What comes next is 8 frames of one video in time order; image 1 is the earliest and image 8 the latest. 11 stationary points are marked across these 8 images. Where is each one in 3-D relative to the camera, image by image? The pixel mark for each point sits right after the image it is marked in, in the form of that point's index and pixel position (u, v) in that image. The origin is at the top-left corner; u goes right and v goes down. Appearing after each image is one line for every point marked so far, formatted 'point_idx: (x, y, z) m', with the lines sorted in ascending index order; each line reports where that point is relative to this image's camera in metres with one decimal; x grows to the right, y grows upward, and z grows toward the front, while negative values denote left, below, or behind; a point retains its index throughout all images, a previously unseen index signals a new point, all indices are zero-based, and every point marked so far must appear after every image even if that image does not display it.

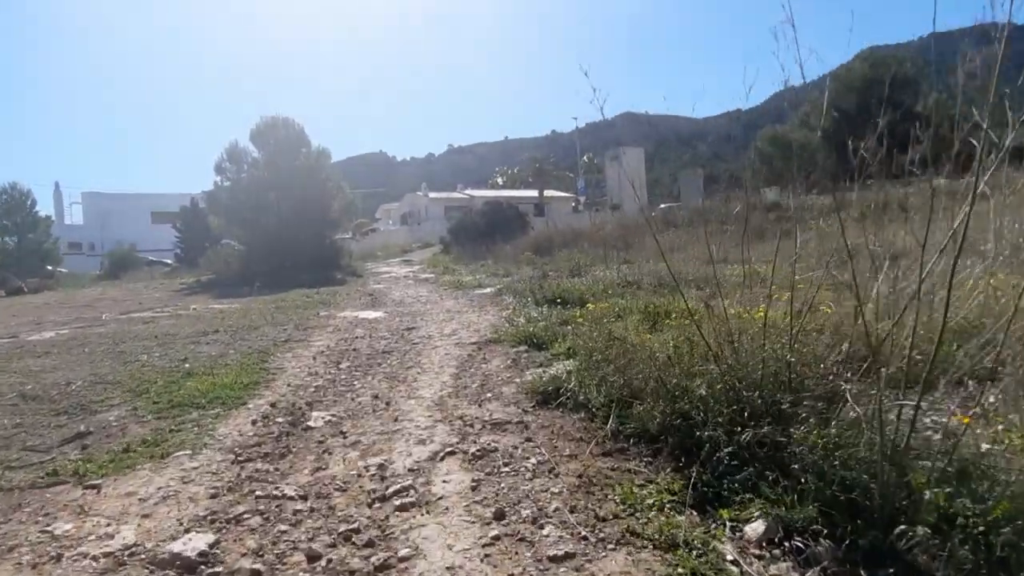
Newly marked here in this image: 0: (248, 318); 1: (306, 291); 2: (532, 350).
0: (-3.2, -0.4, +11.9) m
1: (-3.9, -0.1, +19.1) m
2: (+0.1, -0.4, +6.6) m
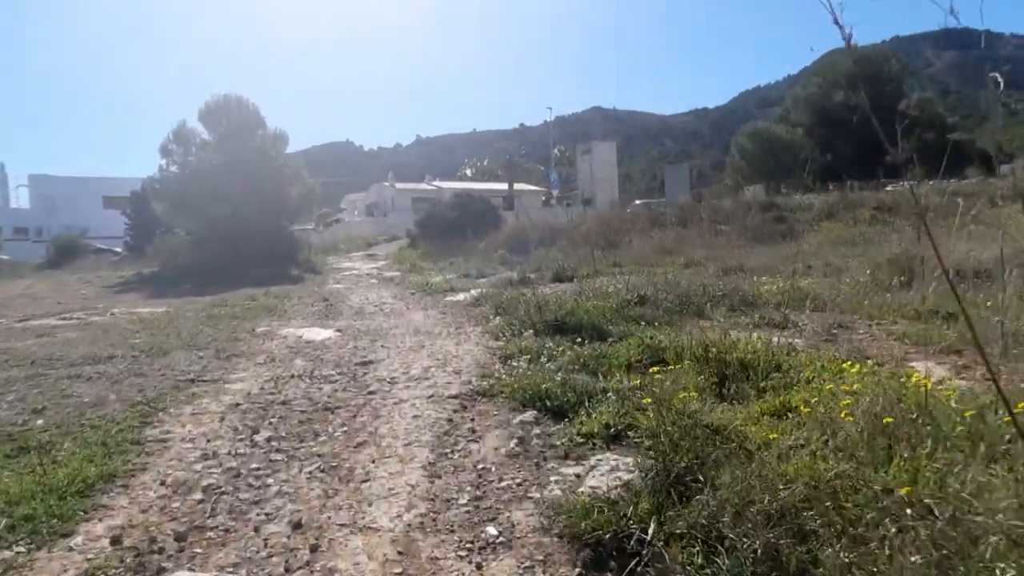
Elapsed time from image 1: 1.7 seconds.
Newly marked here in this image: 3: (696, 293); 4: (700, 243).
0: (-3.3, -0.4, +9.5) m
1: (-4.3, -0.1, +16.7) m
2: (+0.2, -0.6, +4.4) m
3: (+1.7, 0.0, +9.0) m
4: (+3.5, +0.8, +18.4) m
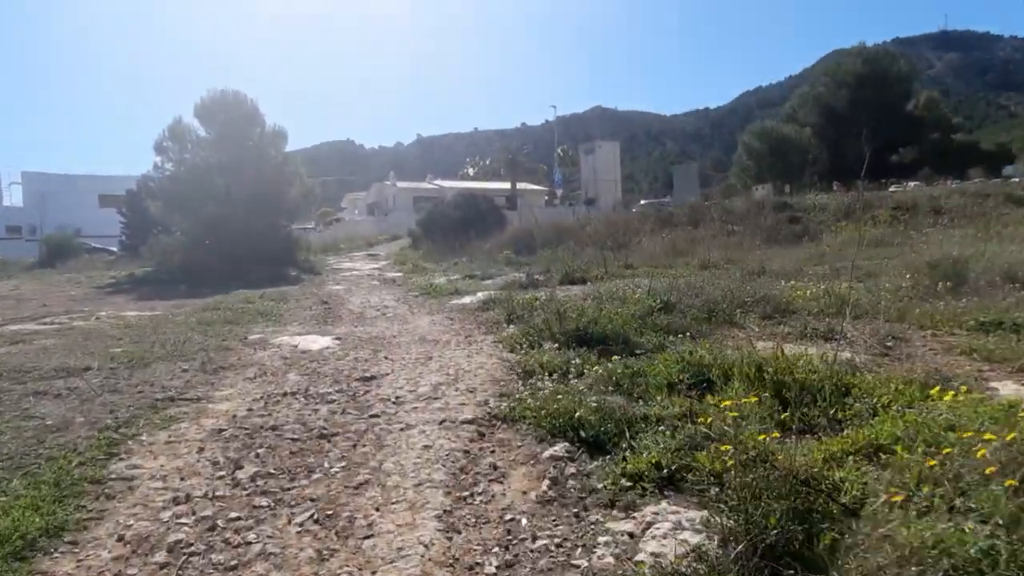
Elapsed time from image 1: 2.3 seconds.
0: (-3.2, -0.5, +8.8) m
1: (-4.2, -0.1, +16.0) m
2: (+0.3, -0.6, +3.7) m
3: (+1.8, -0.1, +8.3) m
4: (+3.6, +0.8, +17.7) m
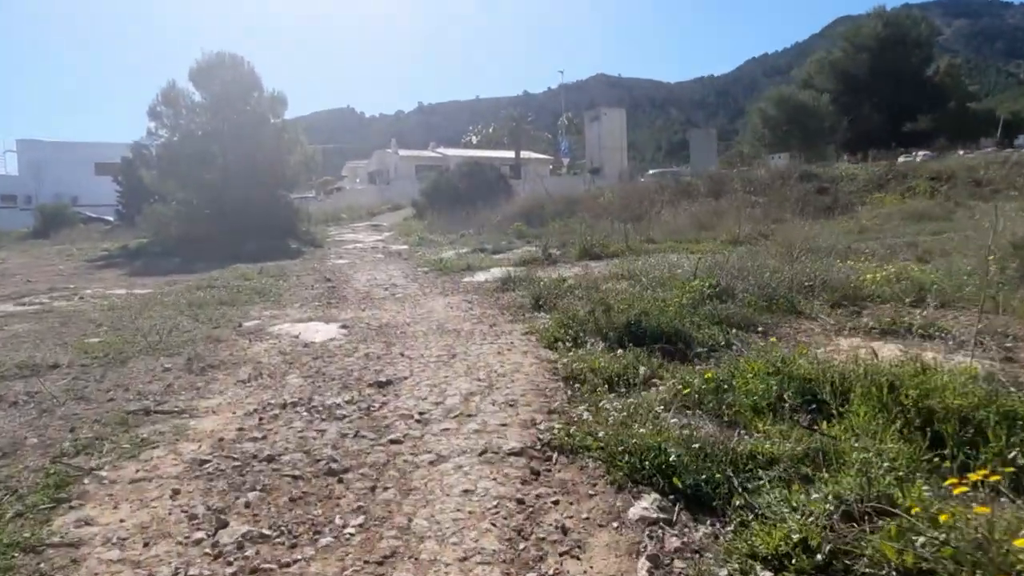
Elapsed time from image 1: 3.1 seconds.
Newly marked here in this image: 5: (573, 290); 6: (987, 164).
0: (-3.0, -0.3, +7.9) m
1: (-4.0, +0.3, +15.0) m
2: (+0.5, -0.7, +2.8) m
3: (+2.0, +0.1, +7.4) m
4: (+3.8, +1.2, +16.7) m
5: (+0.5, 0.0, +8.0) m
6: (+8.6, +2.2, +17.8) m
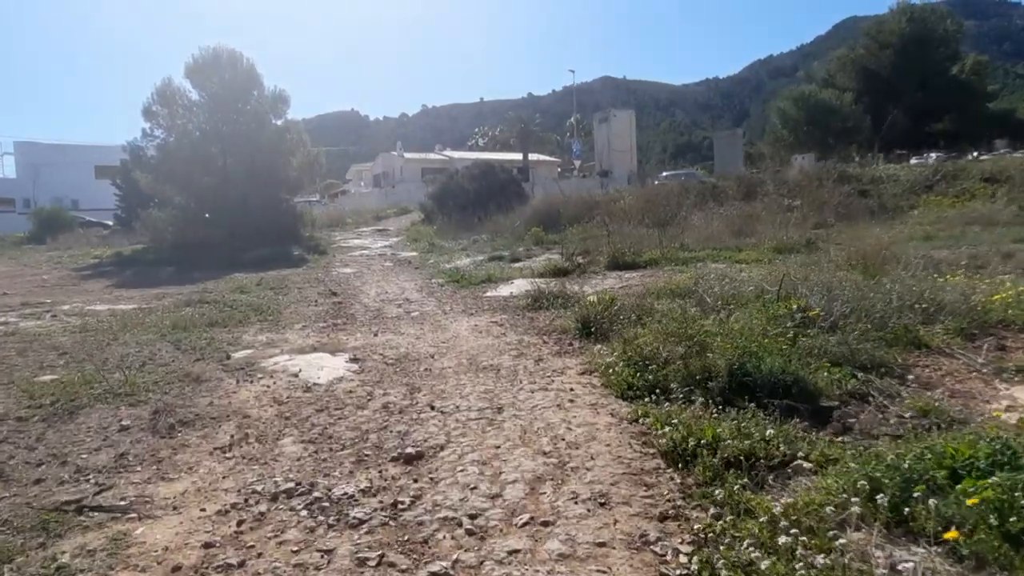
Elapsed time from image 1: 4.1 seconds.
0: (-2.7, -0.5, +6.5) m
1: (-3.7, +0.1, +13.7) m
2: (+0.8, -0.8, +1.4) m
3: (+2.3, -0.1, +6.0) m
4: (+4.1, +1.0, +15.3) m
5: (+0.8, -0.2, +6.7) m
6: (+8.9, +2.1, +16.5) m
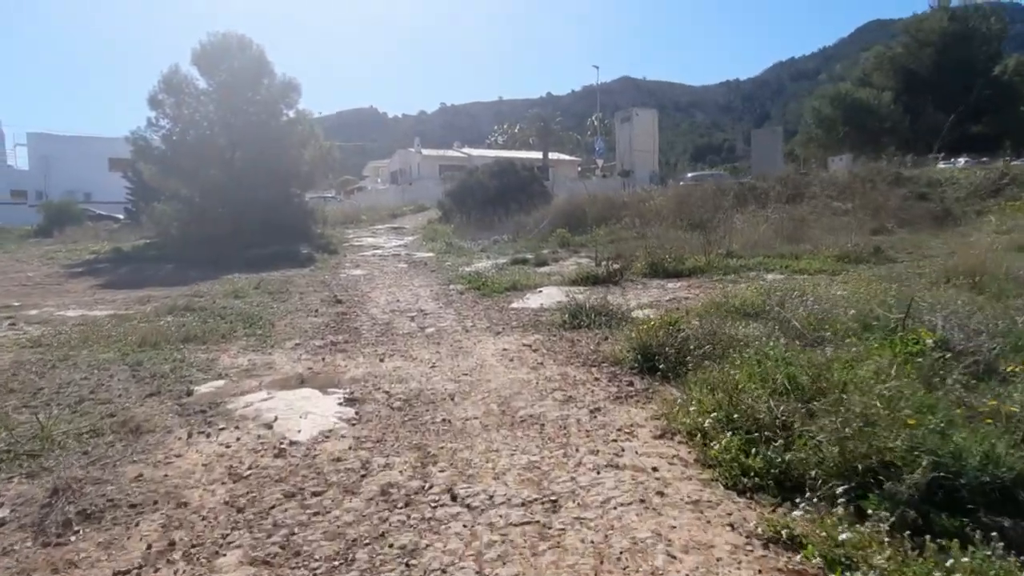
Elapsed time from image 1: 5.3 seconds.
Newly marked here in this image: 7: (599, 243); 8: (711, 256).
0: (-2.5, -0.5, +5.2) m
1: (-3.3, 0.0, +12.3) m
2: (+0.9, -0.9, 0.0) m
3: (+2.5, -0.2, +4.5) m
4: (+4.5, +0.9, +13.8) m
5: (+1.0, -0.3, +5.2) m
6: (+9.3, +1.8, +14.9) m
7: (+1.5, +0.8, +16.6) m
8: (+2.4, +0.4, +11.9) m
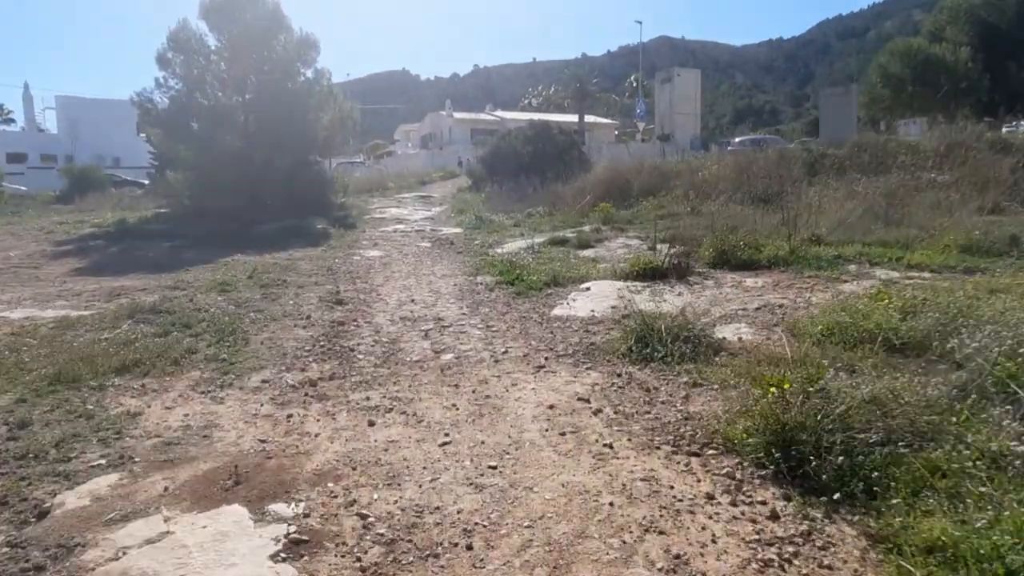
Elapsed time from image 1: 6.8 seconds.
0: (-2.3, -0.7, +3.3) m
1: (-2.9, +0.1, +10.4) m
2: (+0.9, -1.3, -2.0) m
3: (+2.7, -0.4, +2.5) m
4: (+5.0, +1.0, +11.6) m
5: (+1.2, -0.4, +3.2) m
6: (+9.8, +2.0, +12.5) m
7: (+2.0, +1.0, +14.5) m
8: (+2.8, +0.4, +9.8) m
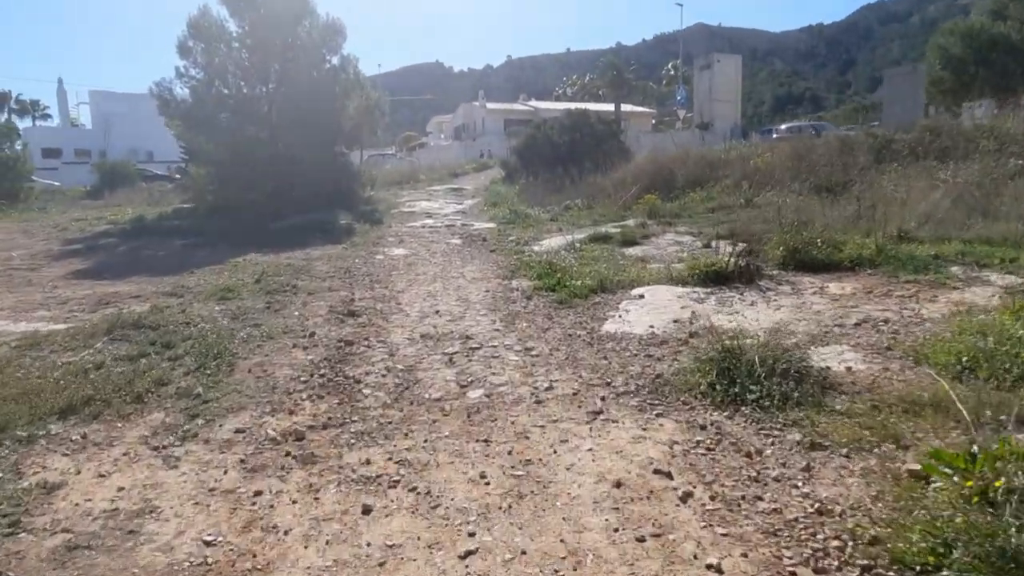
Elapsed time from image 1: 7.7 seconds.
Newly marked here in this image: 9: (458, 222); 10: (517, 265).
0: (-2.2, -0.8, +2.1) m
1: (-2.5, +0.1, +9.3) m
2: (+0.8, -1.4, -3.3) m
3: (+2.8, -0.5, +1.1) m
4: (+5.4, +1.0, +10.2) m
5: (+1.3, -0.5, +1.9) m
6: (+10.2, +2.0, +10.9) m
7: (+2.5, +1.0, +13.2) m
8: (+3.1, +0.4, +8.5) m
9: (-0.8, +1.1, +16.4) m
10: (+0.1, +0.2, +9.9) m
